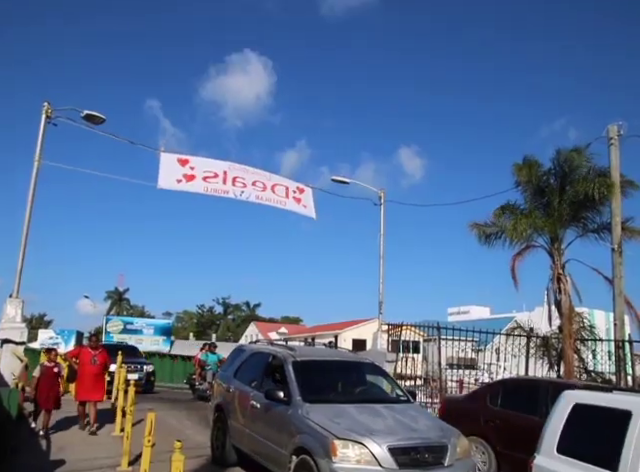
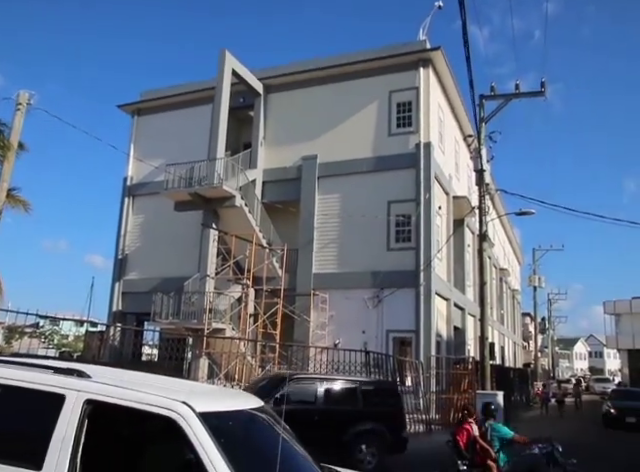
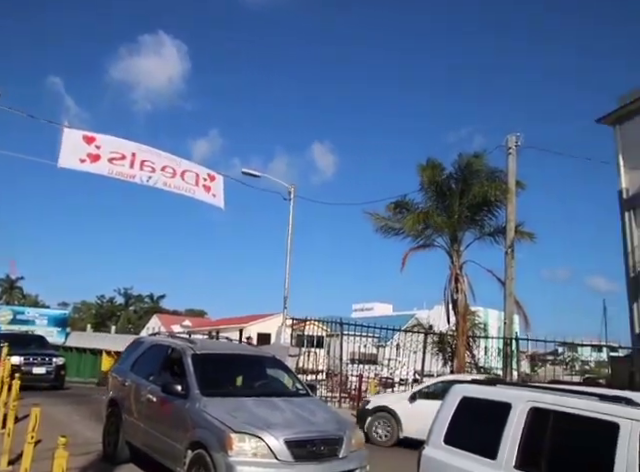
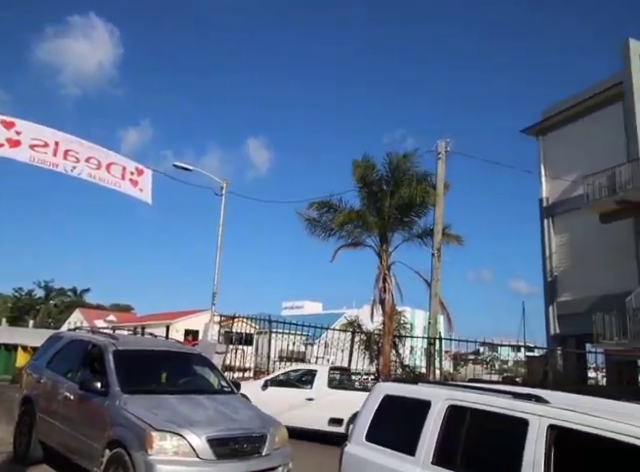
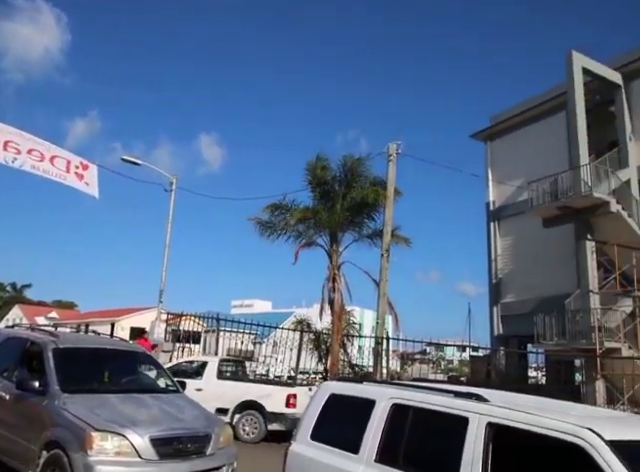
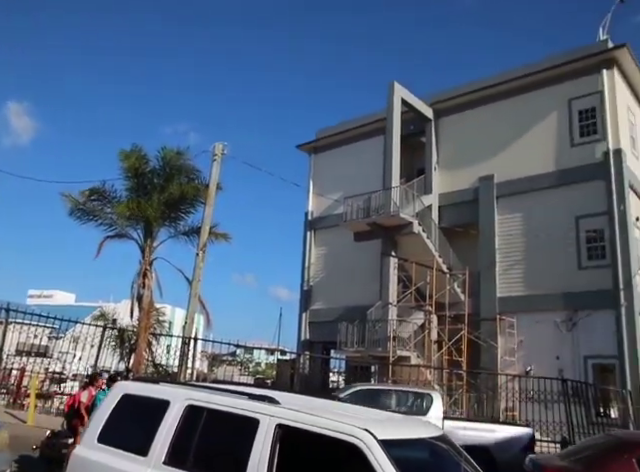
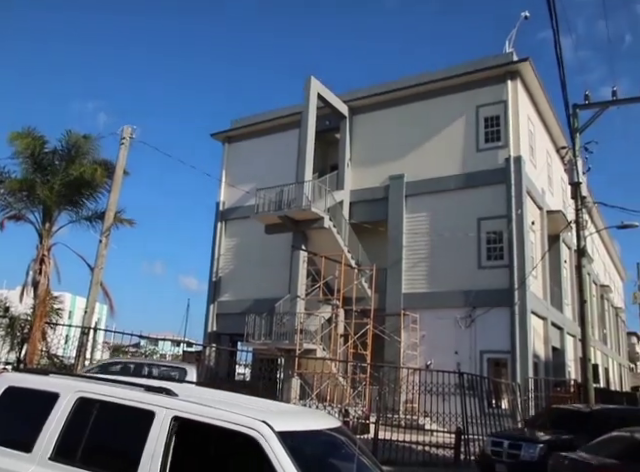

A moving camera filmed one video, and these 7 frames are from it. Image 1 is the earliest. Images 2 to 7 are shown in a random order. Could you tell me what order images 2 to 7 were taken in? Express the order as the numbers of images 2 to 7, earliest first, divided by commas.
3, 4, 5, 6, 7, 2
